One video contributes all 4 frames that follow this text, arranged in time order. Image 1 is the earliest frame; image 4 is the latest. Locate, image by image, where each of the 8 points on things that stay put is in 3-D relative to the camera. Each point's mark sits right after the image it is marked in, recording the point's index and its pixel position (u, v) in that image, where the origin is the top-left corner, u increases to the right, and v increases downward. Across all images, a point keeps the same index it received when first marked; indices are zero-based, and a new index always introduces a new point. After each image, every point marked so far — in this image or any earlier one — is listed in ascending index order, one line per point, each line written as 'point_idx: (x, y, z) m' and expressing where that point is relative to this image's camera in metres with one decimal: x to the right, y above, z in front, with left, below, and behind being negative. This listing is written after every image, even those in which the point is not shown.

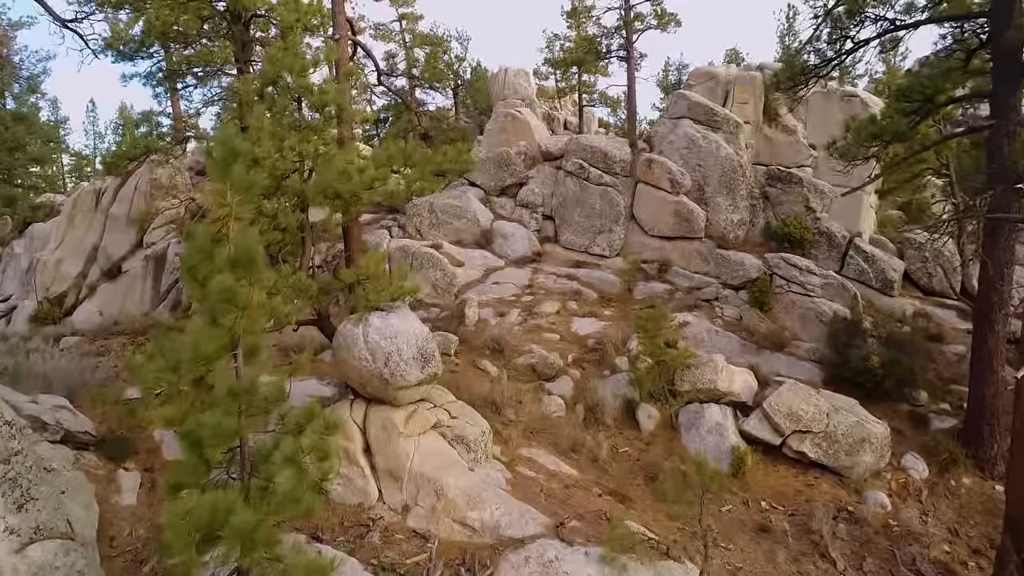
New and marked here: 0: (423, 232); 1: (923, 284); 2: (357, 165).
0: (-2.2, +1.4, +15.7) m
1: (+9.5, 0.0, +14.4) m
2: (-1.8, +1.4, +7.3) m
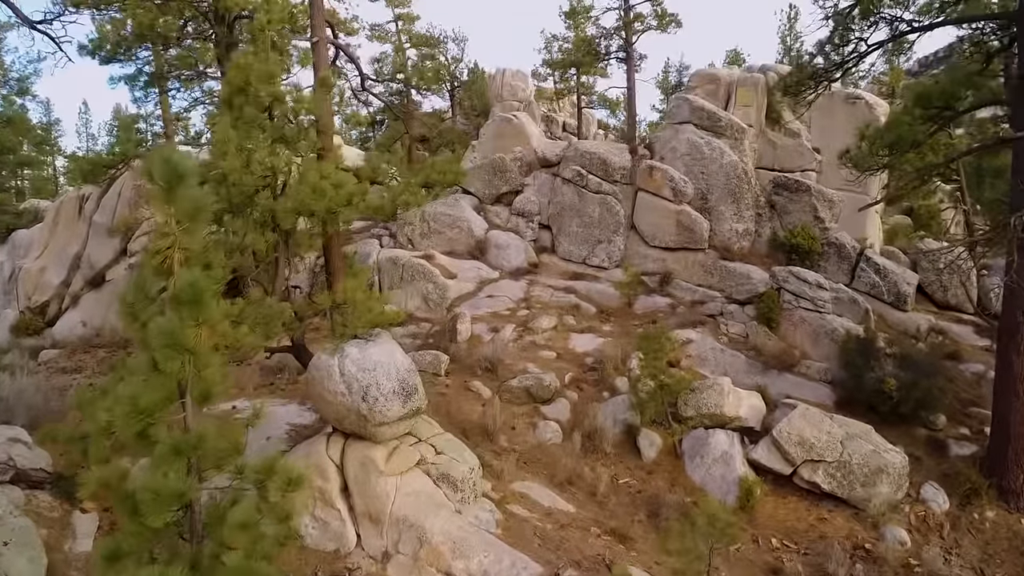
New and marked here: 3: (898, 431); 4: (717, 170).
0: (-2.4, +1.1, +15.1) m
1: (+9.4, -0.3, +13.8) m
2: (-1.9, +1.2, +6.6) m
3: (+6.0, -2.2, +9.8) m
4: (+4.8, +2.8, +14.7) m
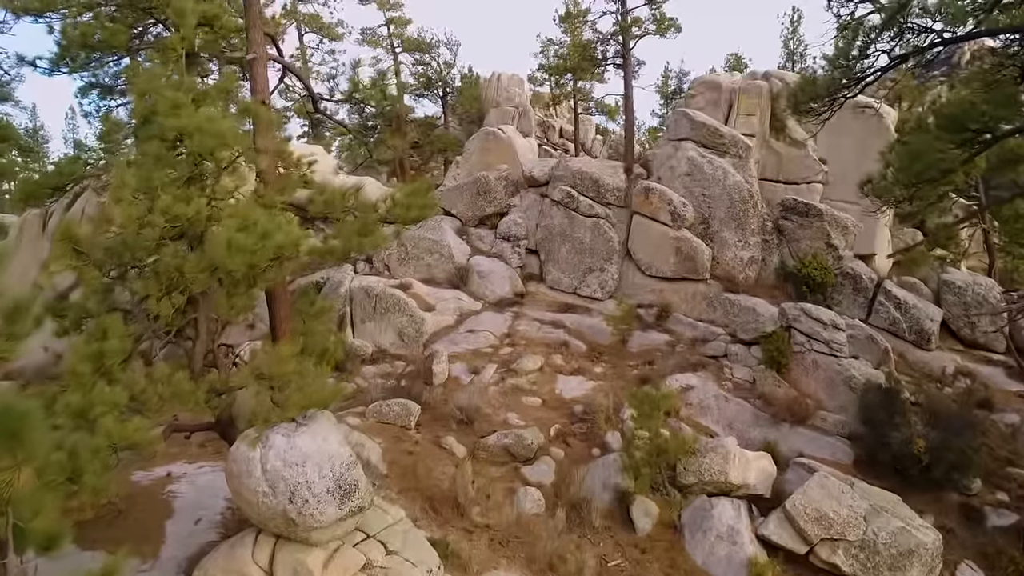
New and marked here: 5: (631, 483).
0: (-2.7, +0.5, +14.0) m
1: (+9.1, -0.9, +12.6) m
2: (-2.2, +0.5, +5.5) m
3: (+5.7, -2.9, +8.6) m
4: (+4.5, +2.1, +13.5) m
5: (+1.6, -2.6, +8.4) m
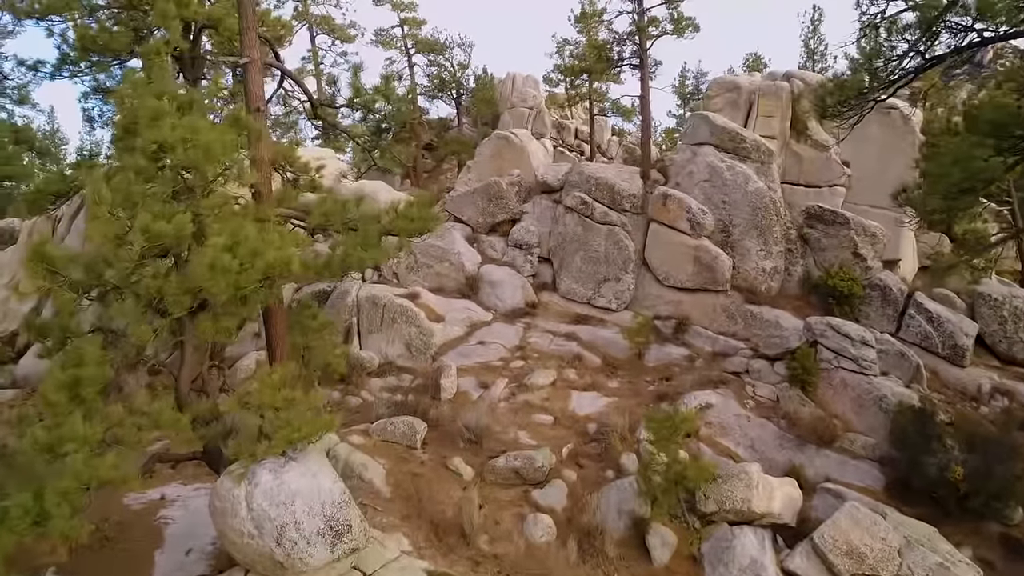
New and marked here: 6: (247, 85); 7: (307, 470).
0: (-2.4, +0.3, +13.6) m
1: (+9.3, -1.1, +11.9) m
2: (-2.2, +0.3, +5.1) m
3: (+5.8, -3.1, +8.0) m
4: (+4.7, +1.9, +13.0) m
5: (+1.7, -2.8, +7.9) m
6: (-2.8, +2.2, +6.7) m
7: (-1.7, -1.5, +5.2) m
